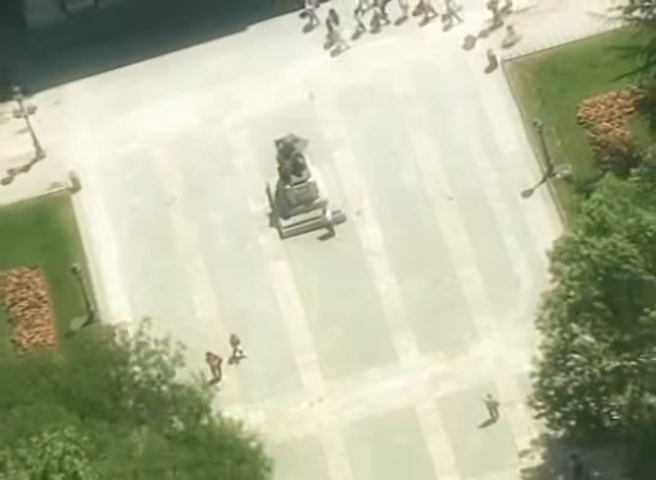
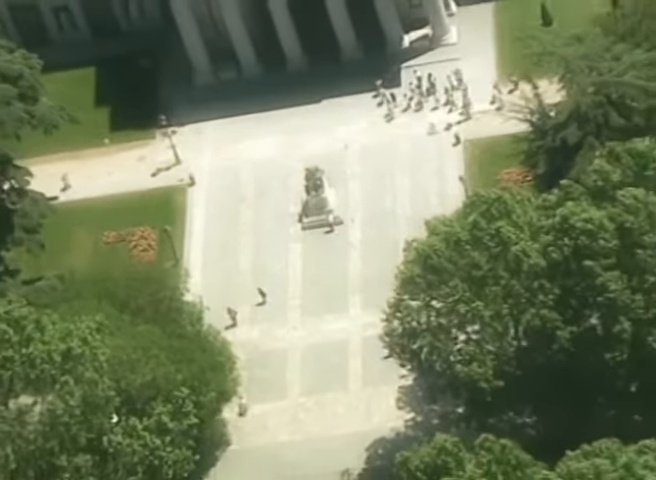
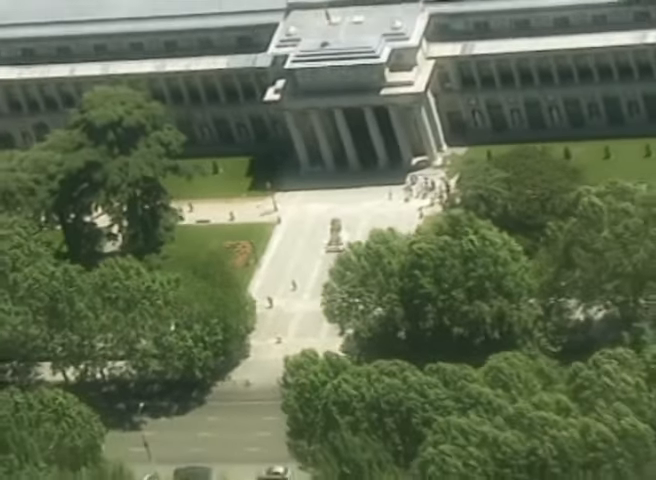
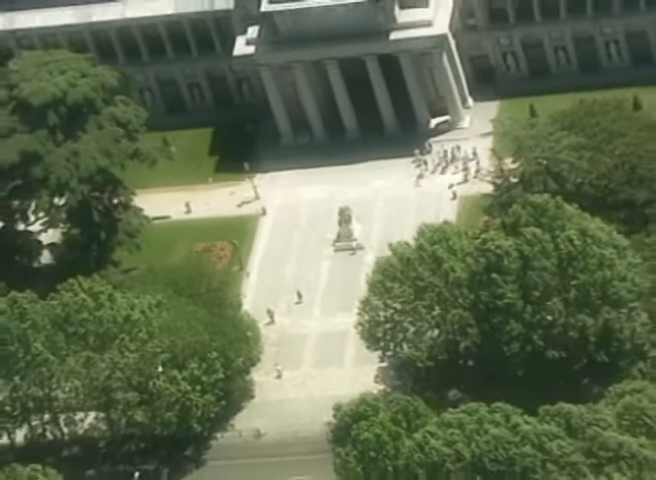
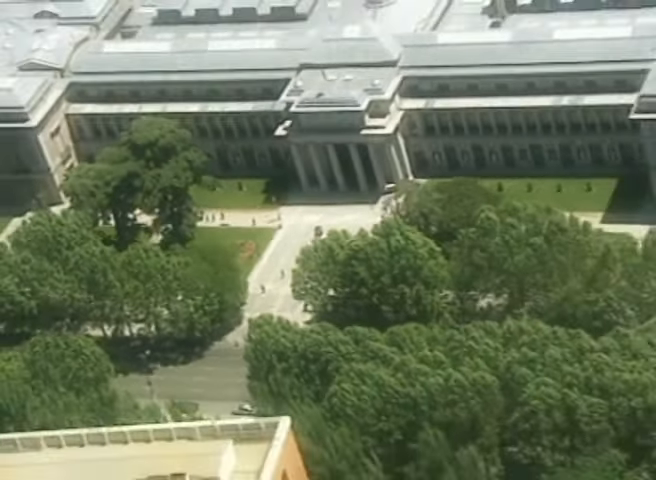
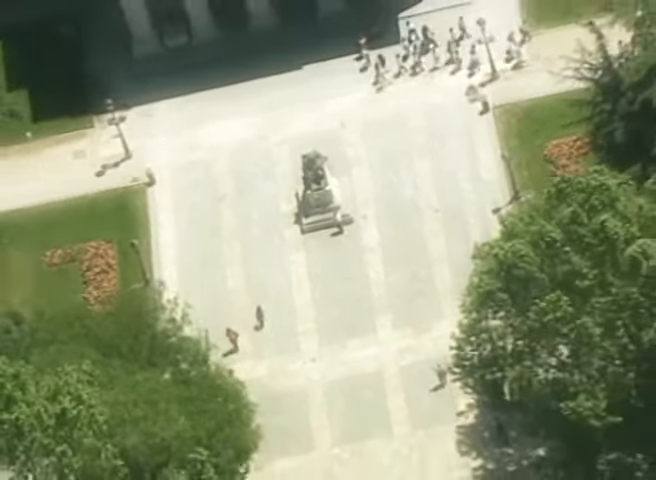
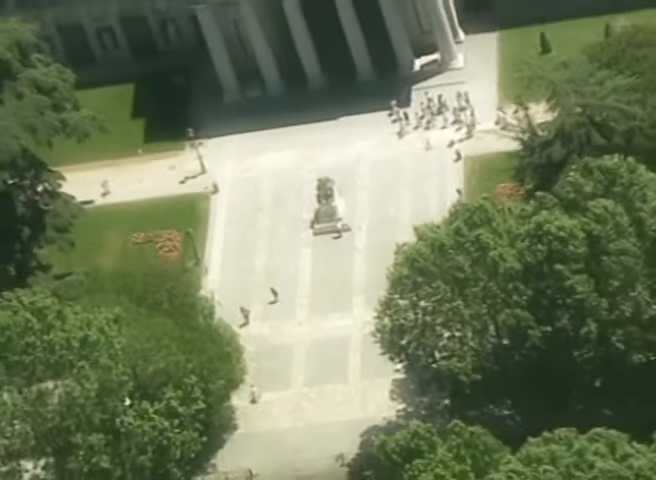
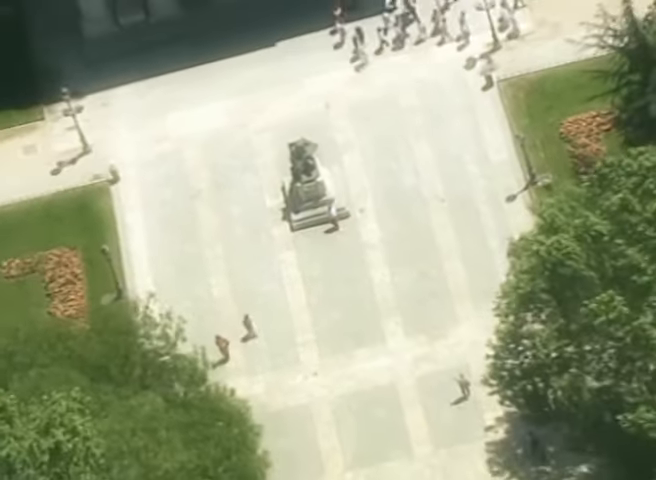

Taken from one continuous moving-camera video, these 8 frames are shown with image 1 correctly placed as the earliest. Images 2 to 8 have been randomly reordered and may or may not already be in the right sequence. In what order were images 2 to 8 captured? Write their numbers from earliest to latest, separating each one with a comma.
8, 6, 2, 7, 4, 3, 5
